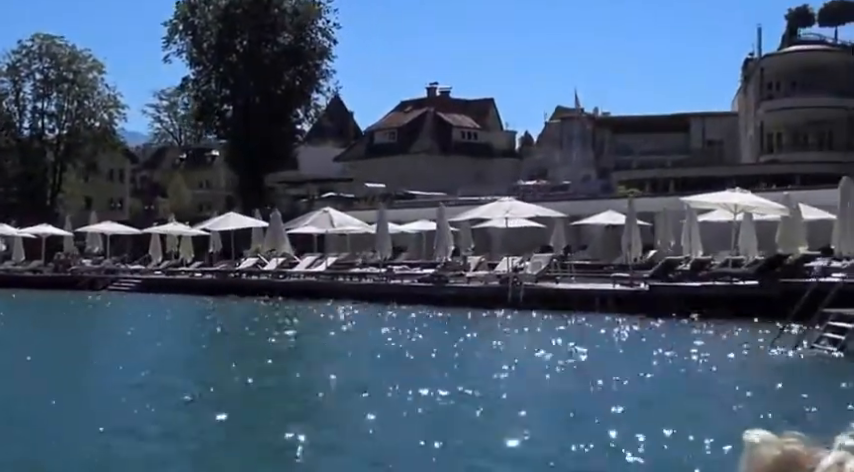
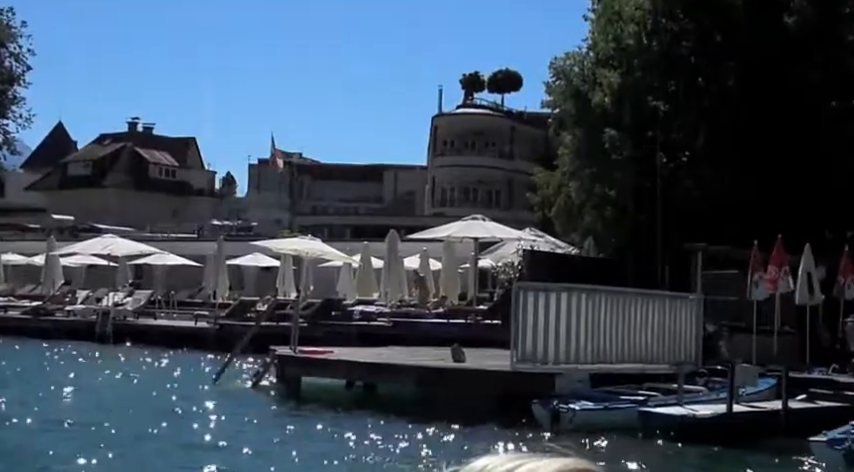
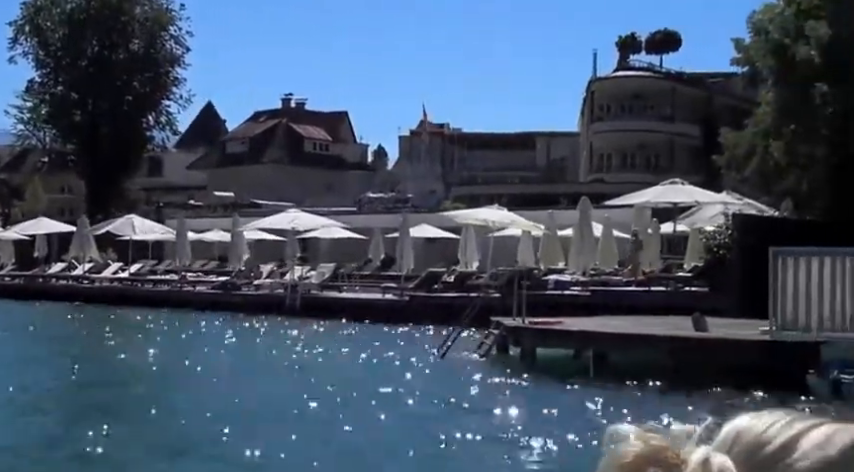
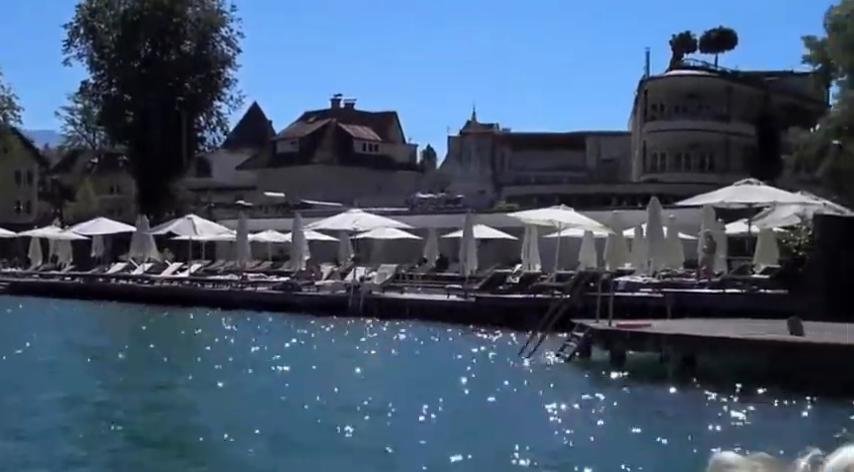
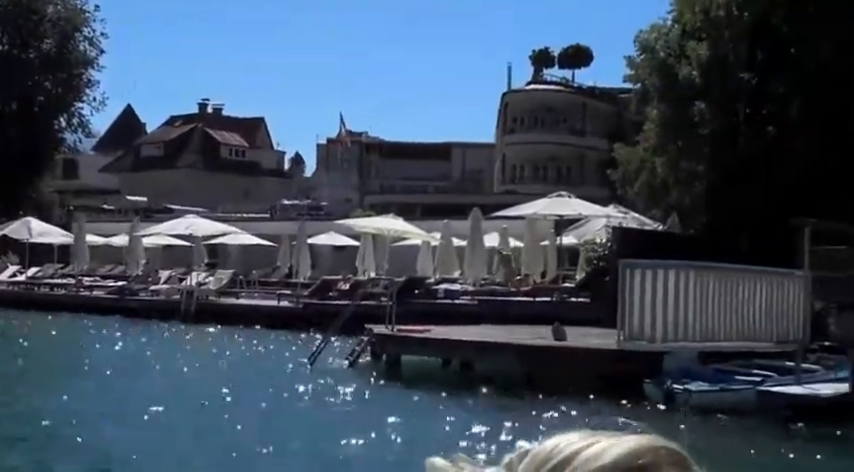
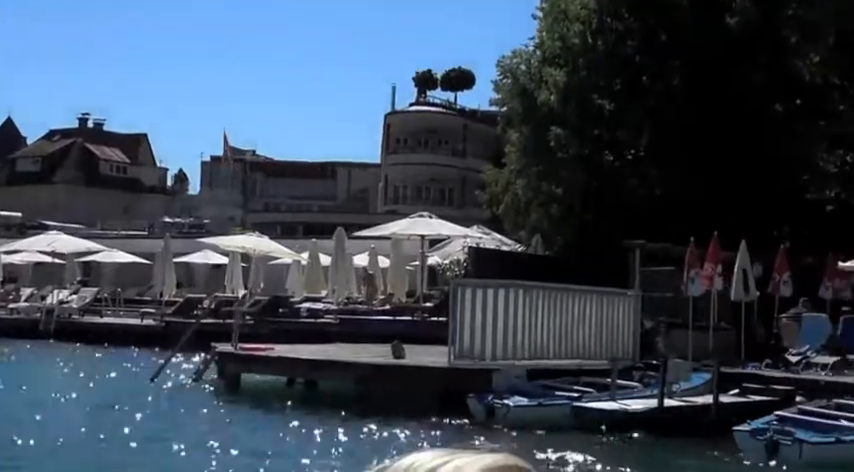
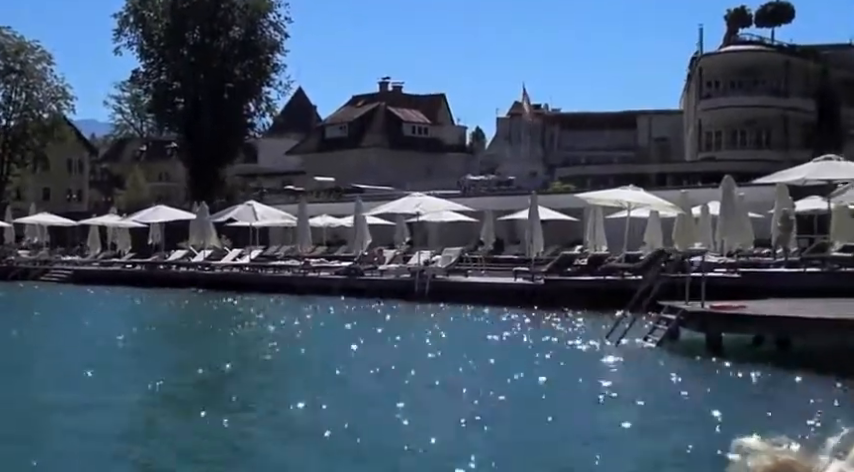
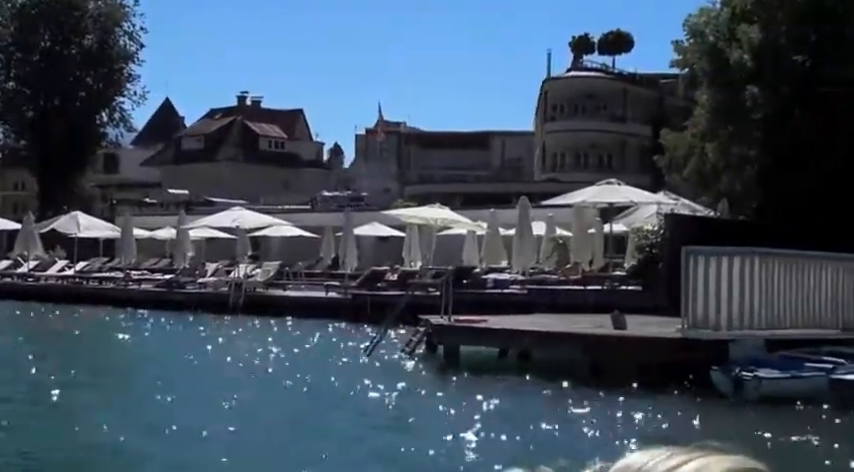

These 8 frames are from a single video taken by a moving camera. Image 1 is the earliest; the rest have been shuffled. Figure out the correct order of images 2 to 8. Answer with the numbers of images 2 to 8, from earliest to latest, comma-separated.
7, 4, 3, 8, 5, 2, 6
